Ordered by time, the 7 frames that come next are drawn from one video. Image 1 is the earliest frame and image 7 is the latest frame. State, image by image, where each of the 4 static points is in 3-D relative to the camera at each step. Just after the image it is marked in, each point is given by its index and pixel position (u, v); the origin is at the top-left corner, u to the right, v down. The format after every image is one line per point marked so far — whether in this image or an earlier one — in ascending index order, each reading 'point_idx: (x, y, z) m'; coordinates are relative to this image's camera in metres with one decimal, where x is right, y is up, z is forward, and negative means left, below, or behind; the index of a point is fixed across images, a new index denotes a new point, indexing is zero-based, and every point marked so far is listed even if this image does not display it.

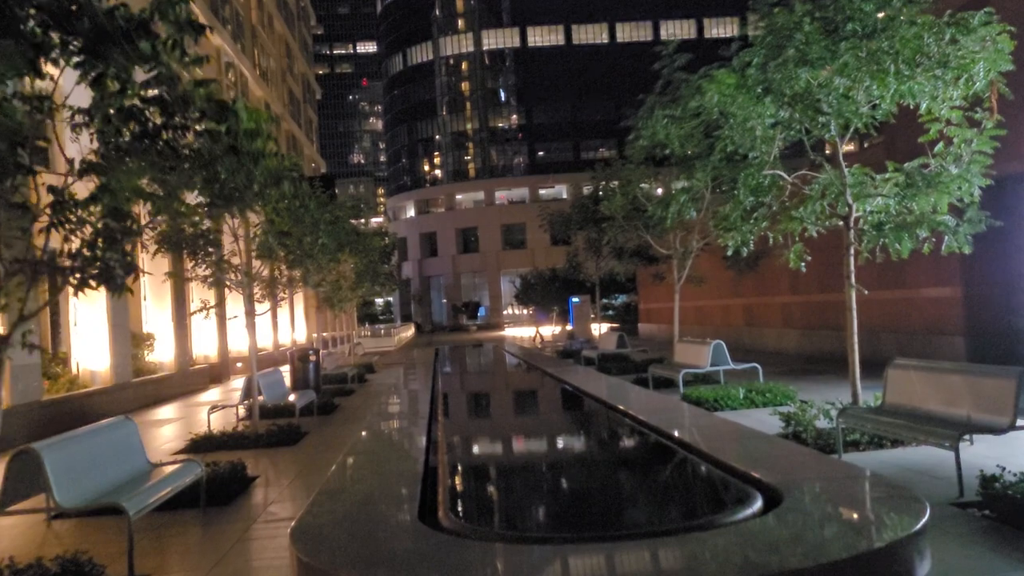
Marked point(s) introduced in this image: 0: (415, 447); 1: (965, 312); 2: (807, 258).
0: (-1.3, -2.0, +11.5) m
1: (+8.0, -0.4, +15.1) m
2: (+3.6, +0.4, +10.6) m
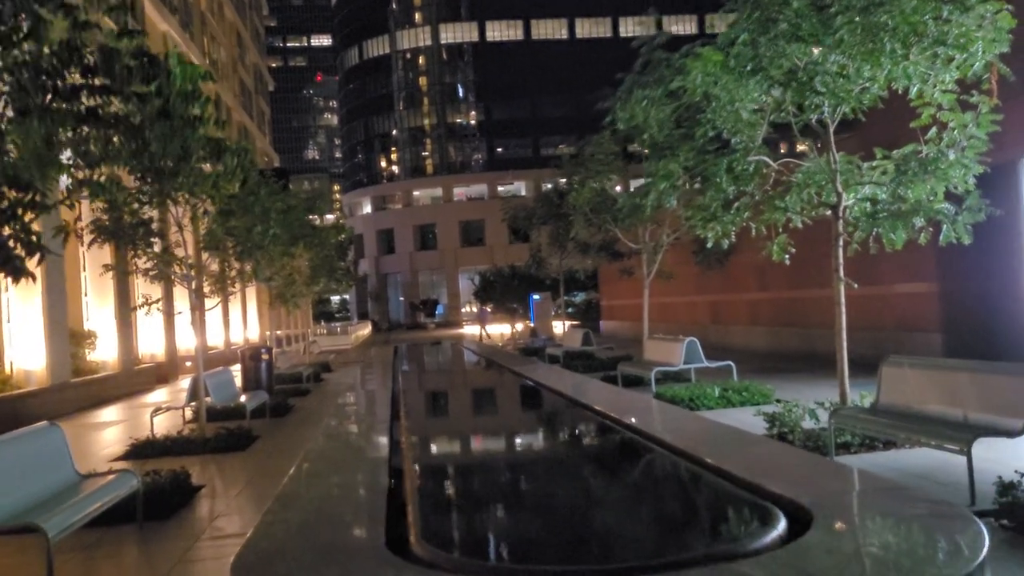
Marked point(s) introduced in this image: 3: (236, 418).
0: (-1.7, -1.9, +10.7) m
1: (+7.4, -0.3, +14.8) m
2: (+3.2, +0.4, +10.1) m
3: (-4.9, -2.3, +15.5) m
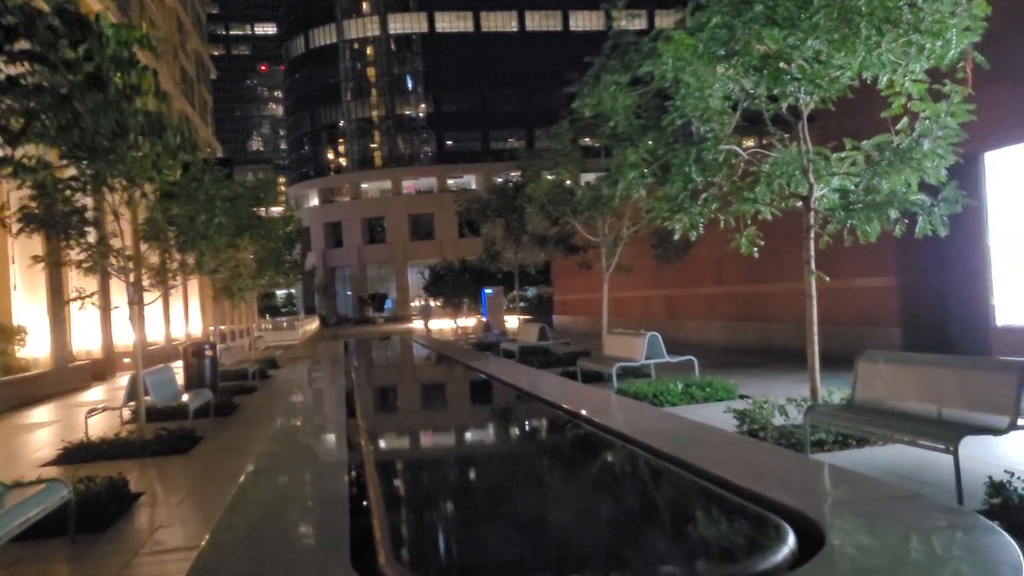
0: (-2.1, -1.9, +10.2) m
1: (+6.7, -0.2, +14.8) m
2: (+2.8, +0.5, +9.9) m
3: (-5.6, -2.2, +14.7) m
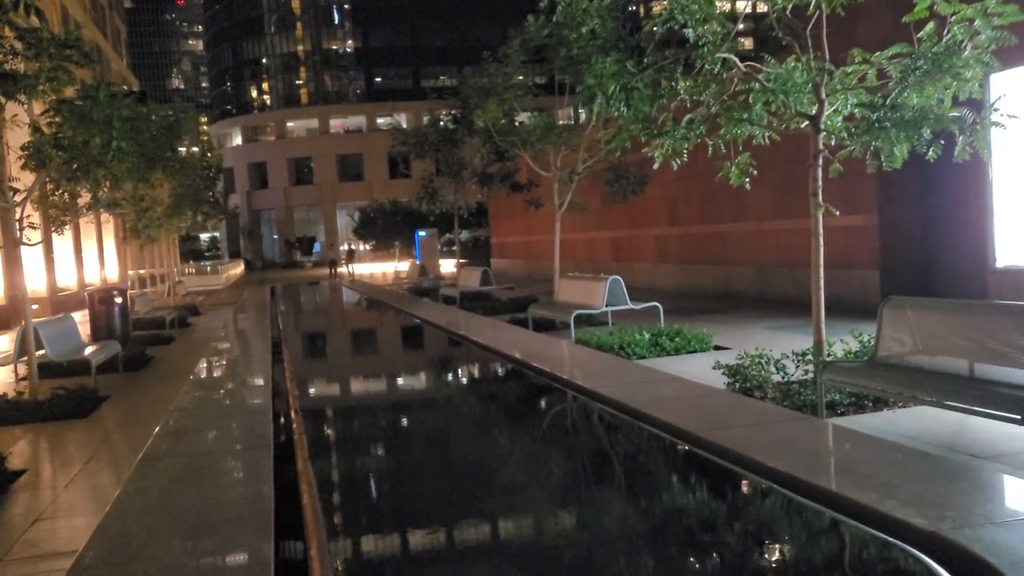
0: (-2.6, -1.2, +8.7) m
1: (+5.8, +0.7, +13.9) m
2: (+2.4, +1.1, +8.6) m
3: (-6.4, -1.3, +13.0) m
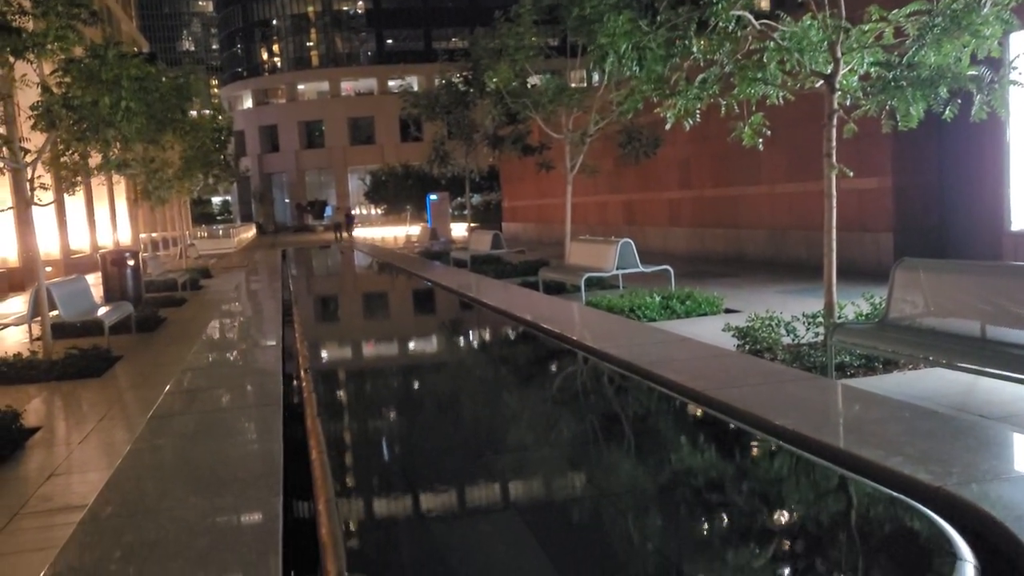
0: (-2.5, -0.8, +8.8) m
1: (+6.0, +1.3, +13.8) m
2: (+2.5, +1.5, +8.5) m
3: (-6.3, -0.7, +13.1) m
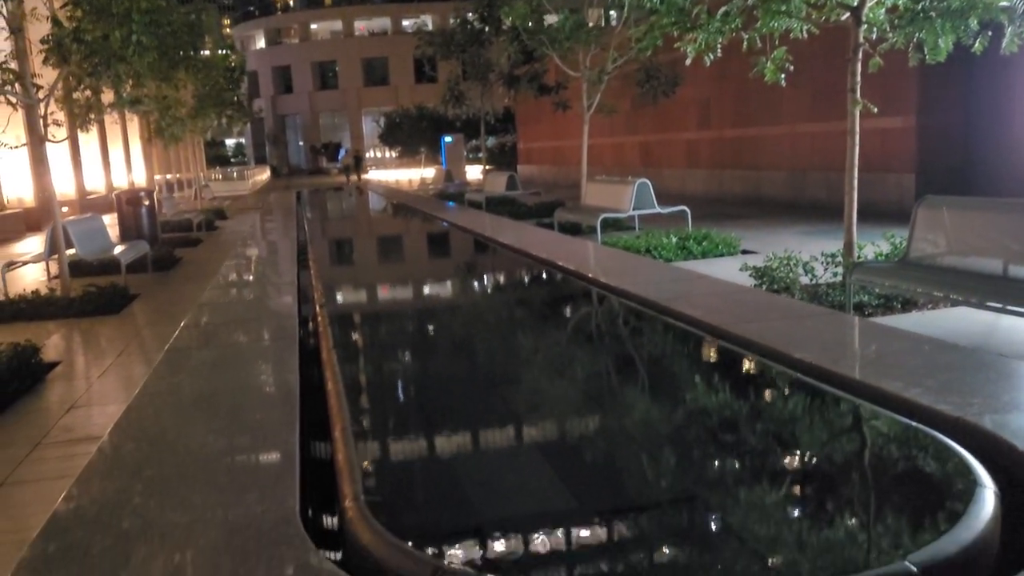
0: (-2.3, -0.2, +8.8) m
1: (+6.2, +2.2, +13.5) m
2: (+2.6, +2.1, +8.3) m
3: (-6.0, +0.2, +13.2) m
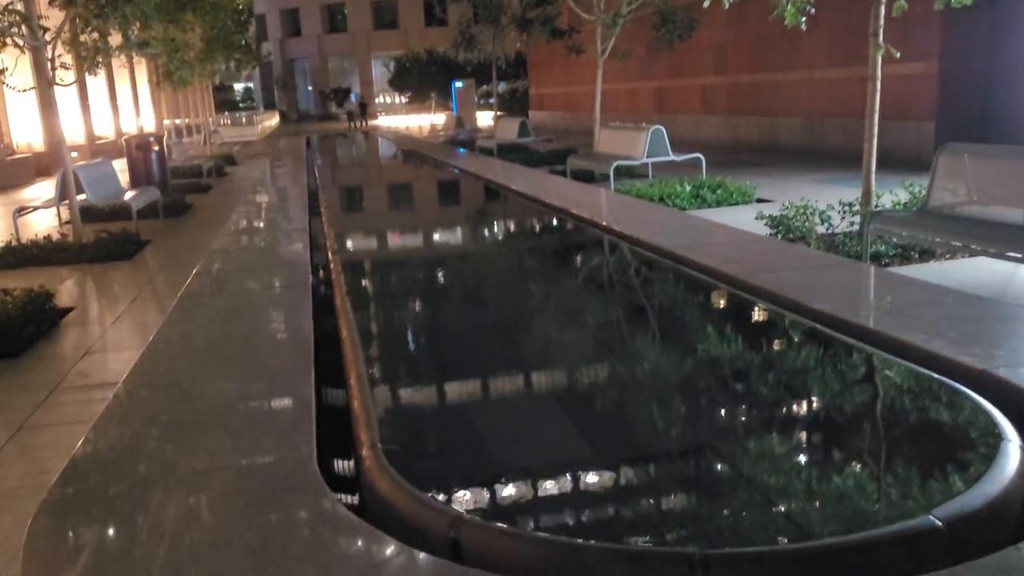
0: (-2.2, +0.3, +8.8) m
1: (+6.4, +3.0, +13.2) m
2: (+2.7, +2.6, +8.1) m
3: (-5.9, +1.1, +13.1) m
